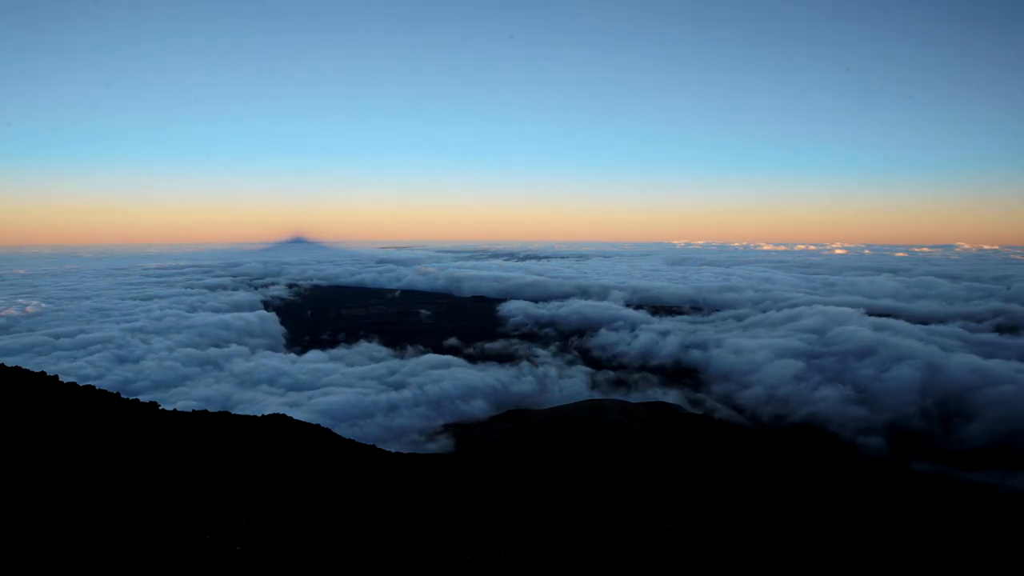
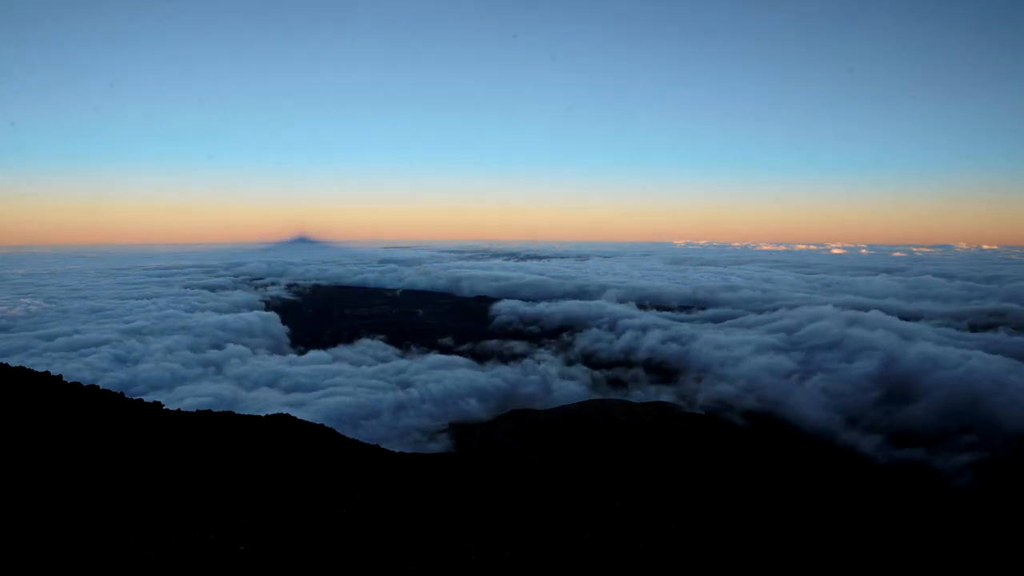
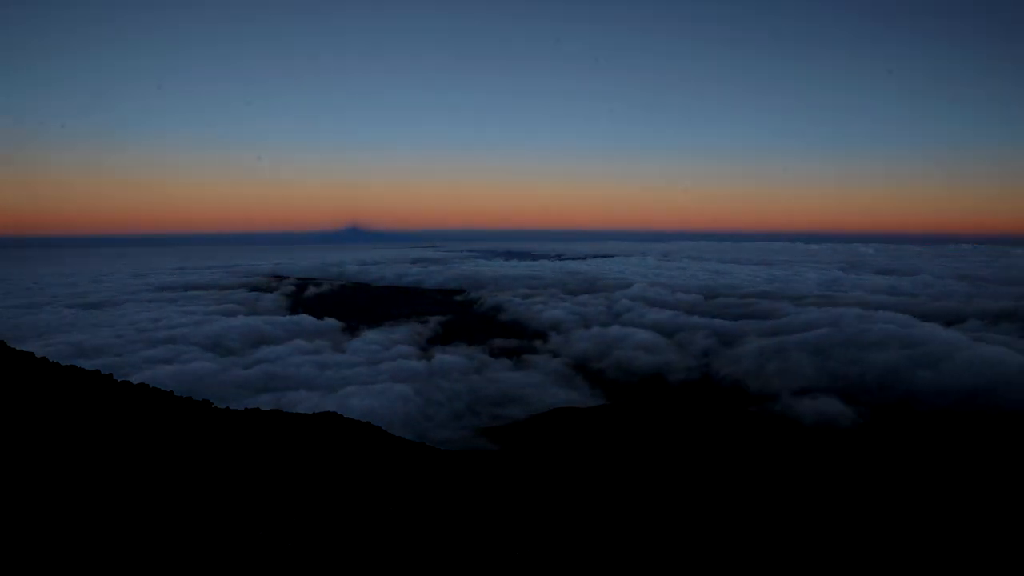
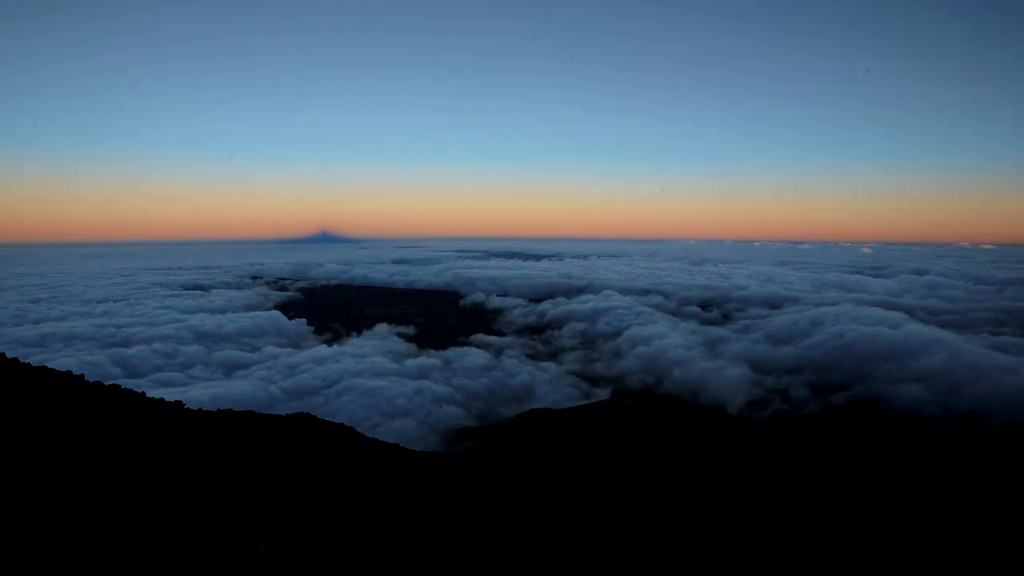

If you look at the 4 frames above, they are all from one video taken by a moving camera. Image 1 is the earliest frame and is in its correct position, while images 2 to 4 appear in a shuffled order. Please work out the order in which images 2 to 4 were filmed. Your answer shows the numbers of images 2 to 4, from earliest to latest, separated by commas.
2, 4, 3
